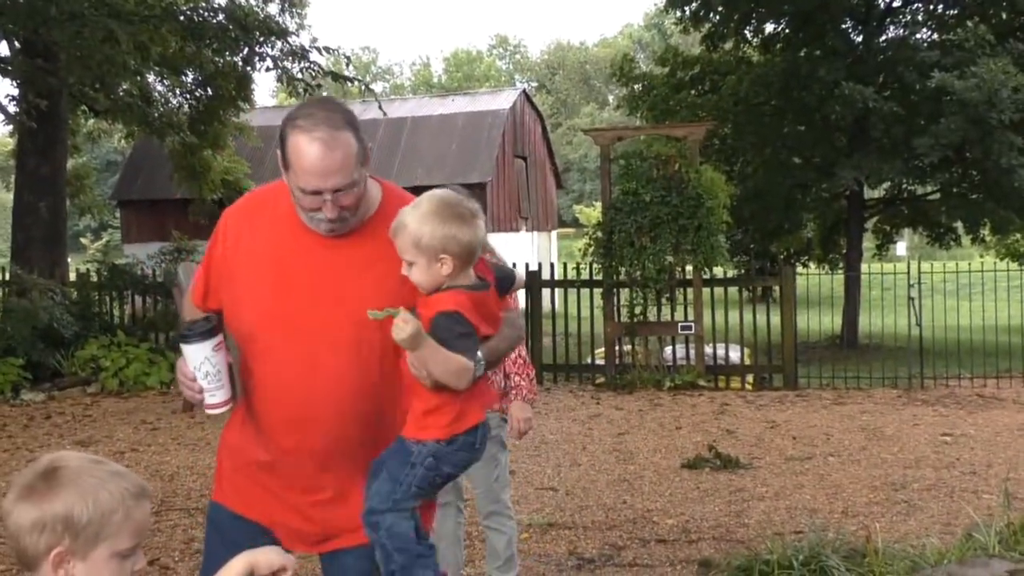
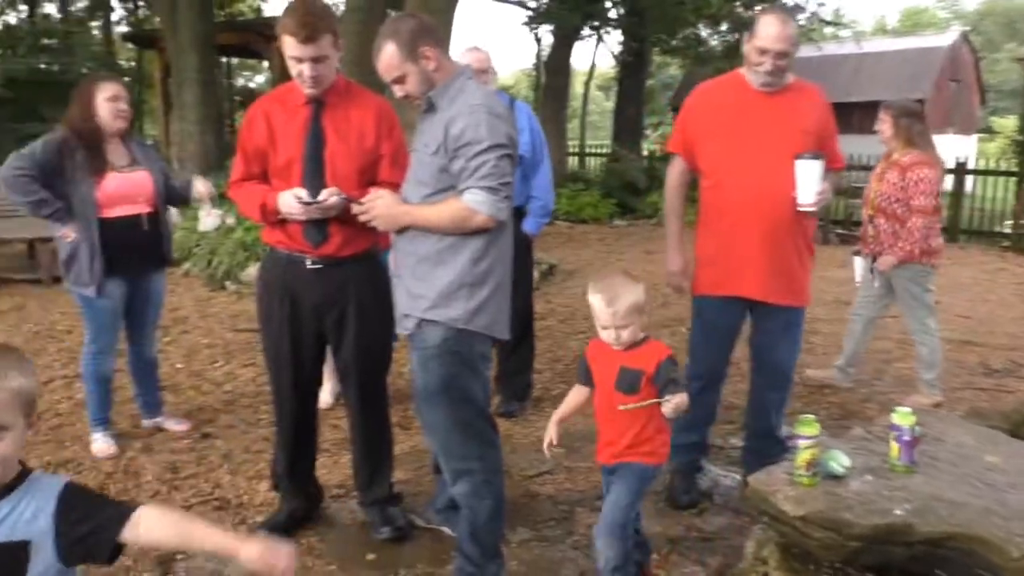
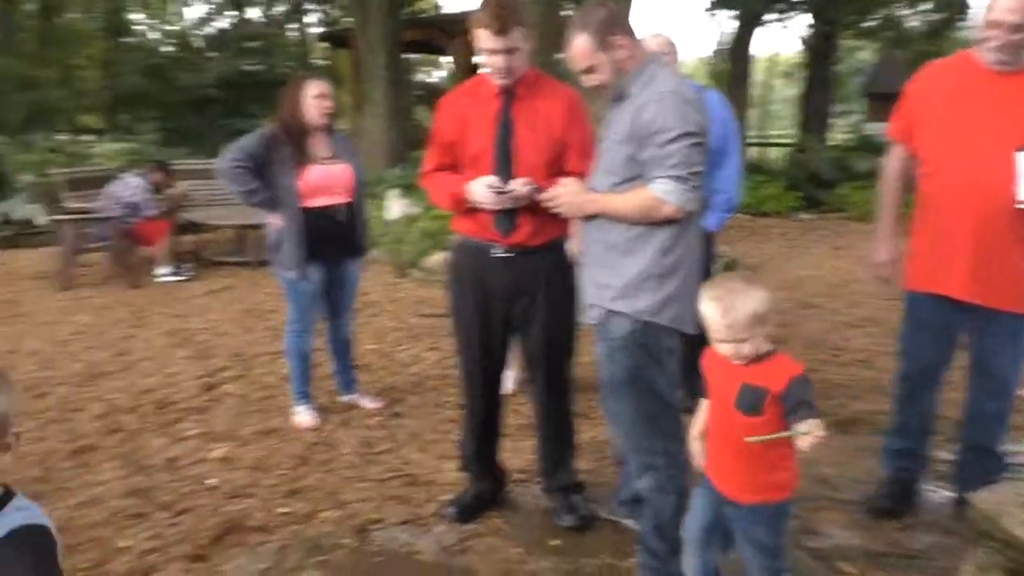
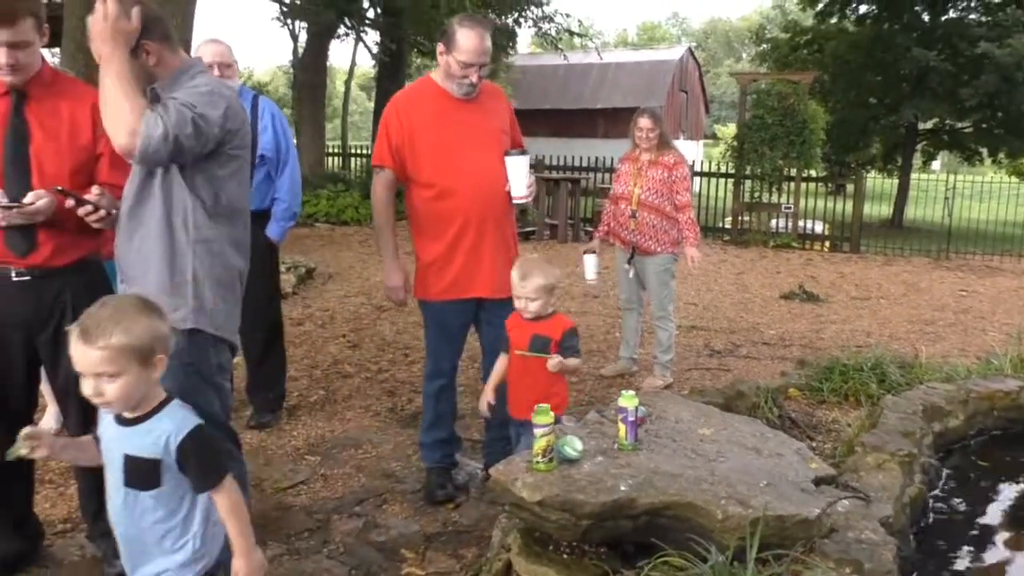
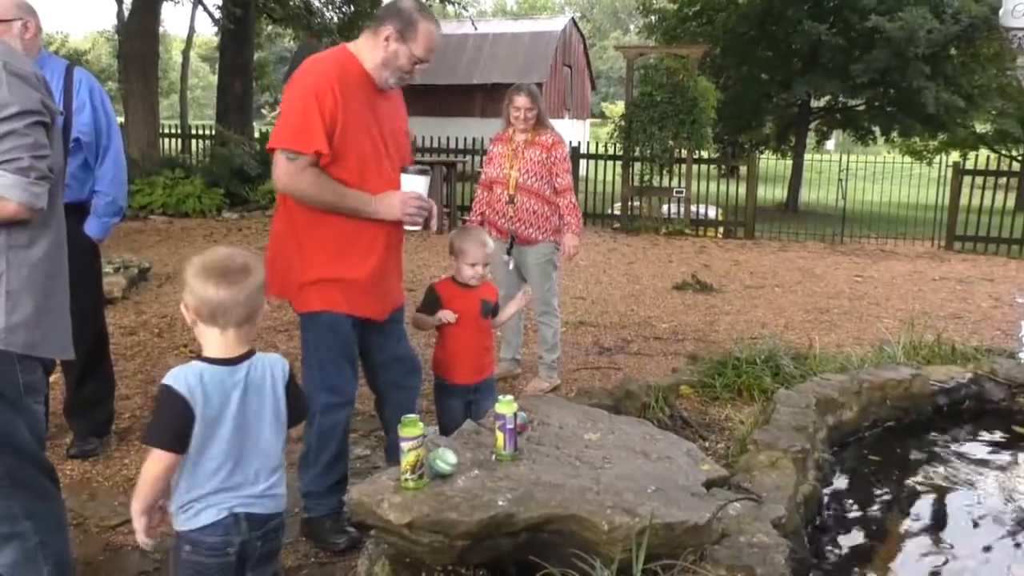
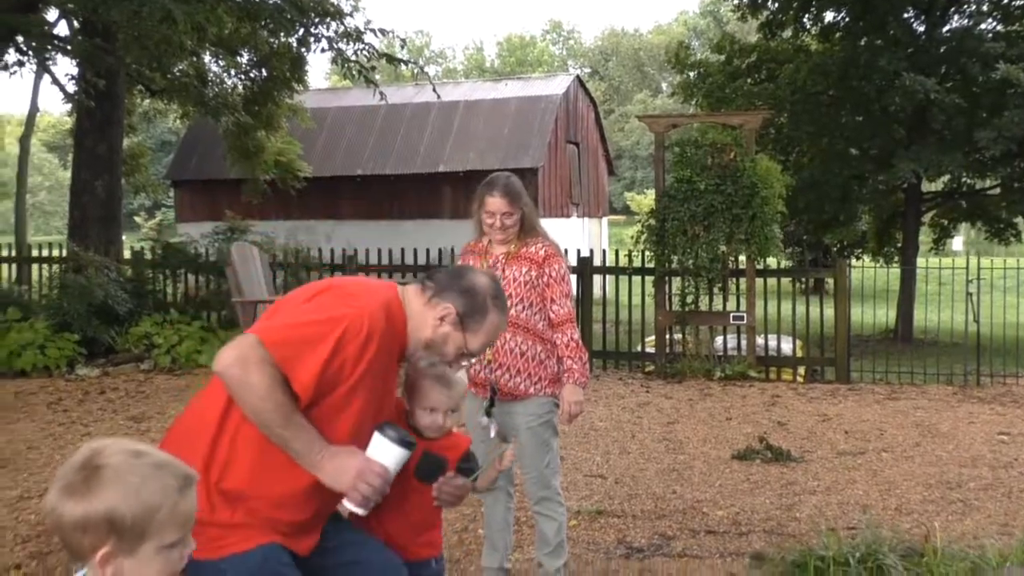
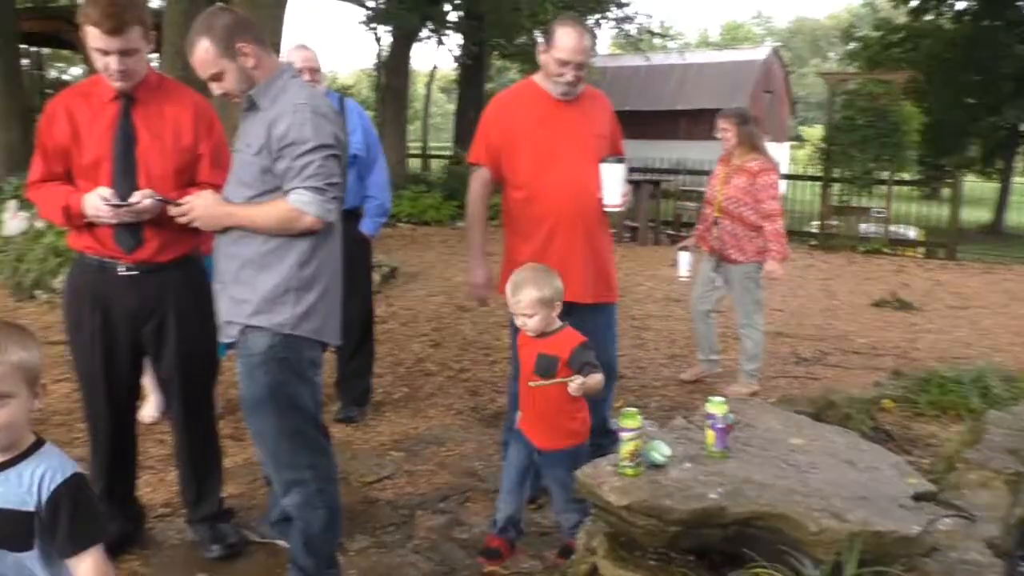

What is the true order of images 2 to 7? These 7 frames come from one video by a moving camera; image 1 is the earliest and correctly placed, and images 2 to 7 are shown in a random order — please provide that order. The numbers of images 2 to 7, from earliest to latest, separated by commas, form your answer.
6, 5, 4, 7, 2, 3
